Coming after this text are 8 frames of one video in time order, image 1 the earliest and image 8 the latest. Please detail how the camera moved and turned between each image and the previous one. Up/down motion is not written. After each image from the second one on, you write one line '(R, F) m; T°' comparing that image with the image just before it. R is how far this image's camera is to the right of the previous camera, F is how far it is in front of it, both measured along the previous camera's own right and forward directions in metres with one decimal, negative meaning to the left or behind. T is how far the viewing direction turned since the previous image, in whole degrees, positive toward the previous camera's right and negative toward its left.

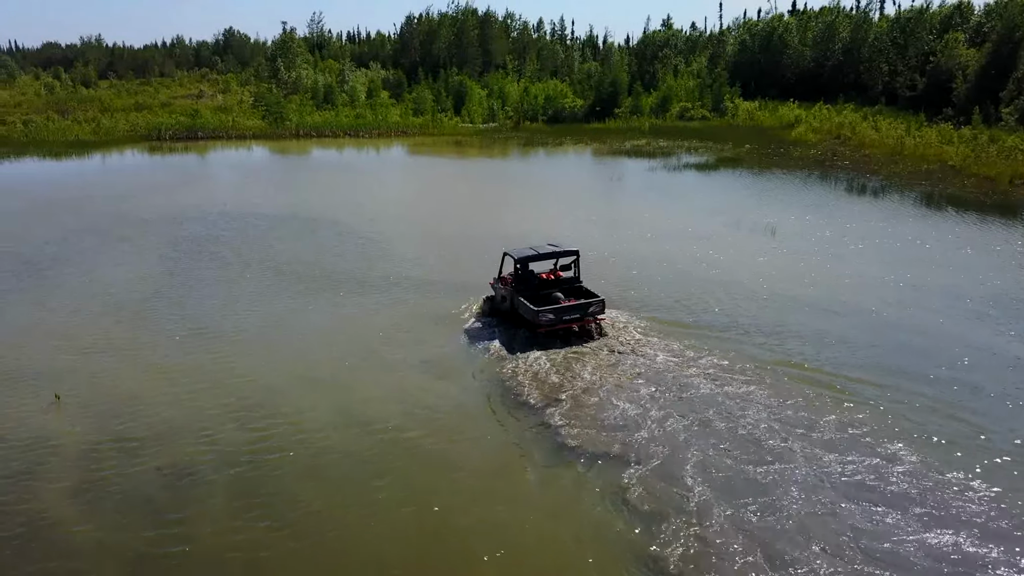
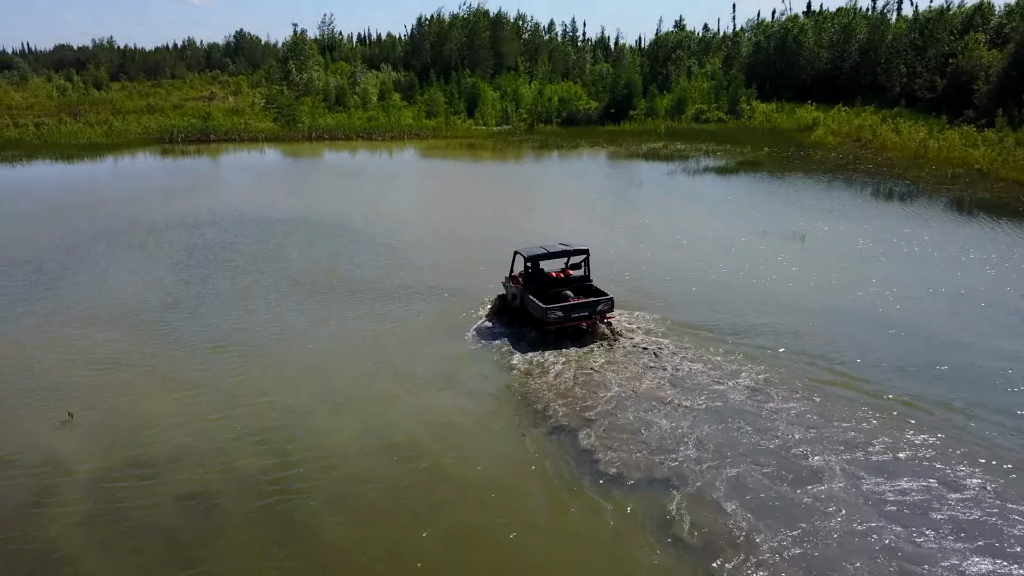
(-0.2, +0.4) m; -1°
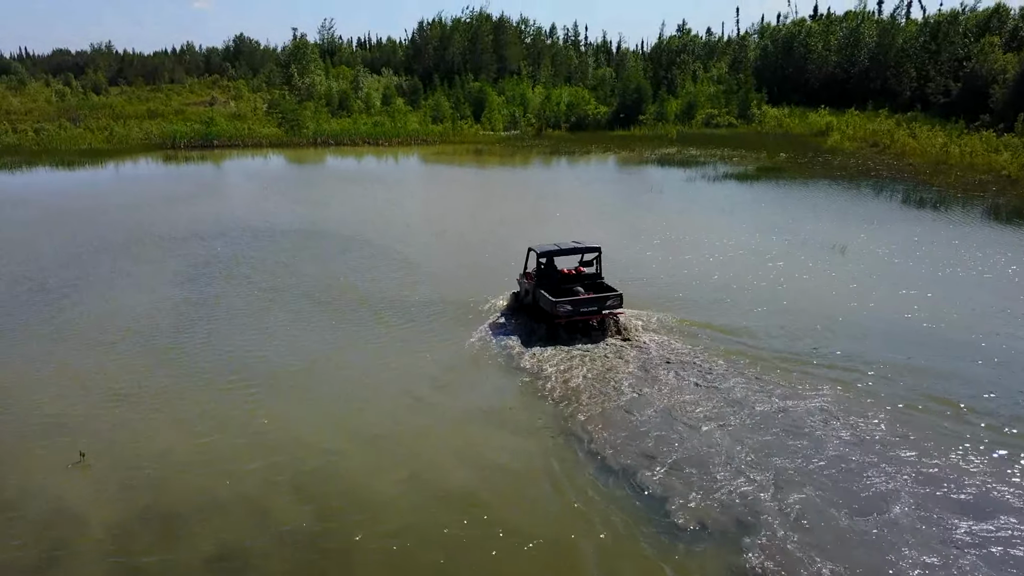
(-0.5, +0.7) m; 0°
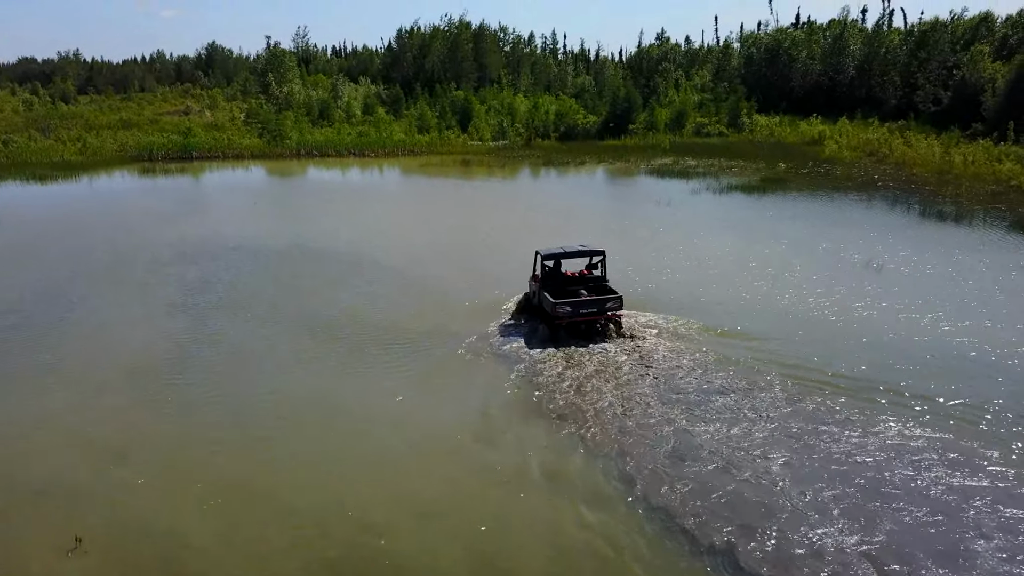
(-0.7, +0.9) m; +2°
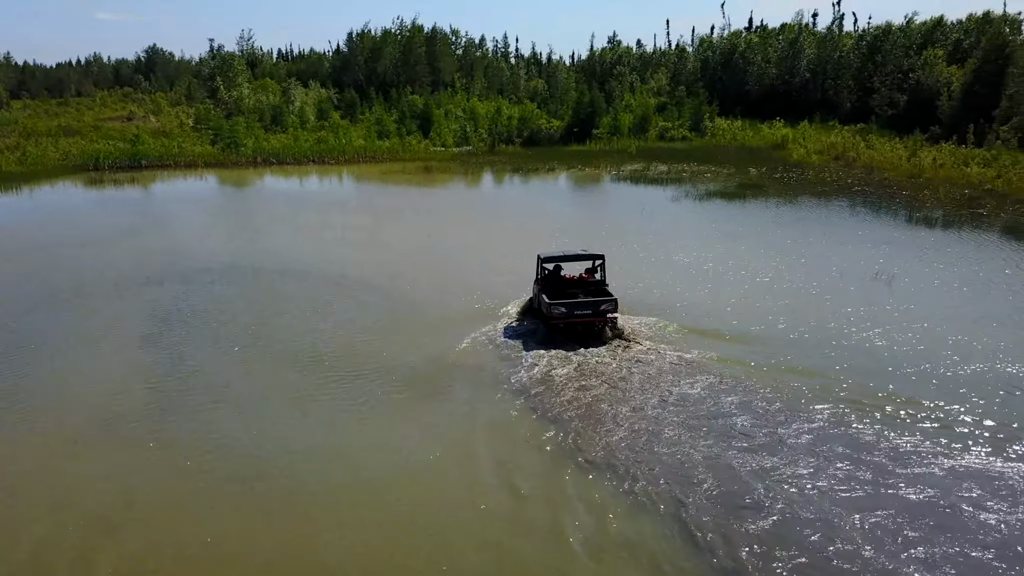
(-0.7, +0.8) m; +4°
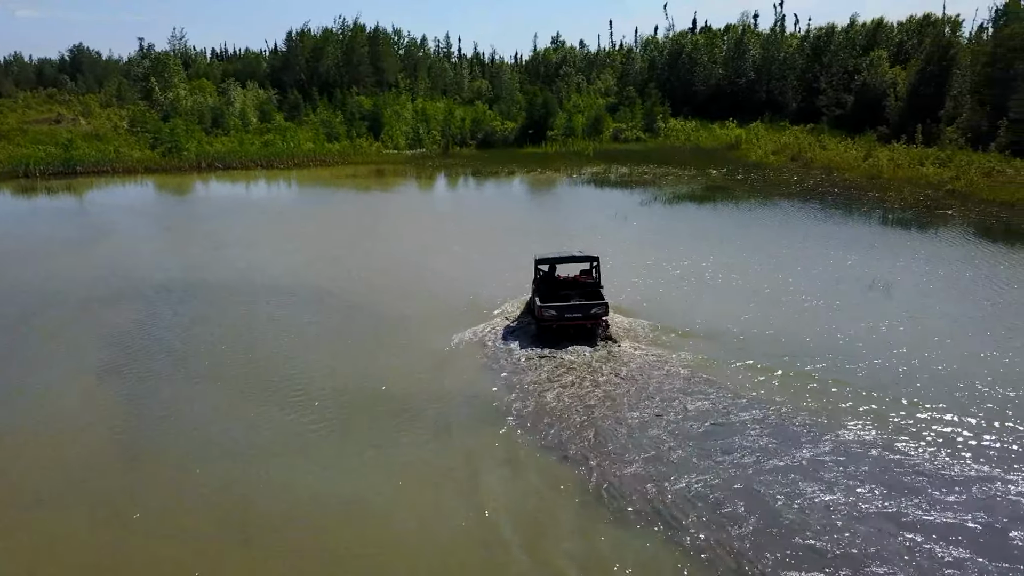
(-0.7, +0.7) m; +4°
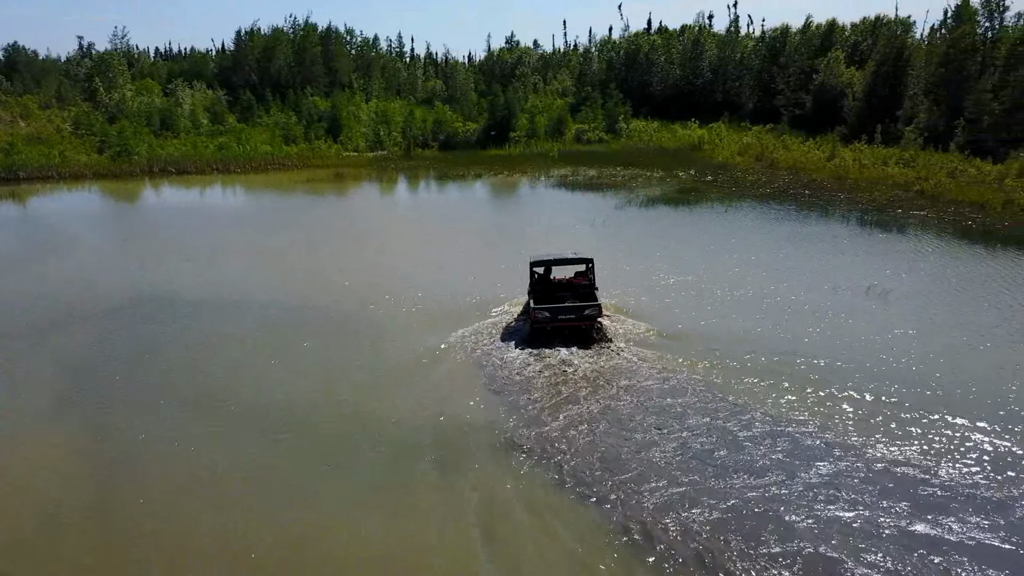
(-0.5, +0.5) m; +3°
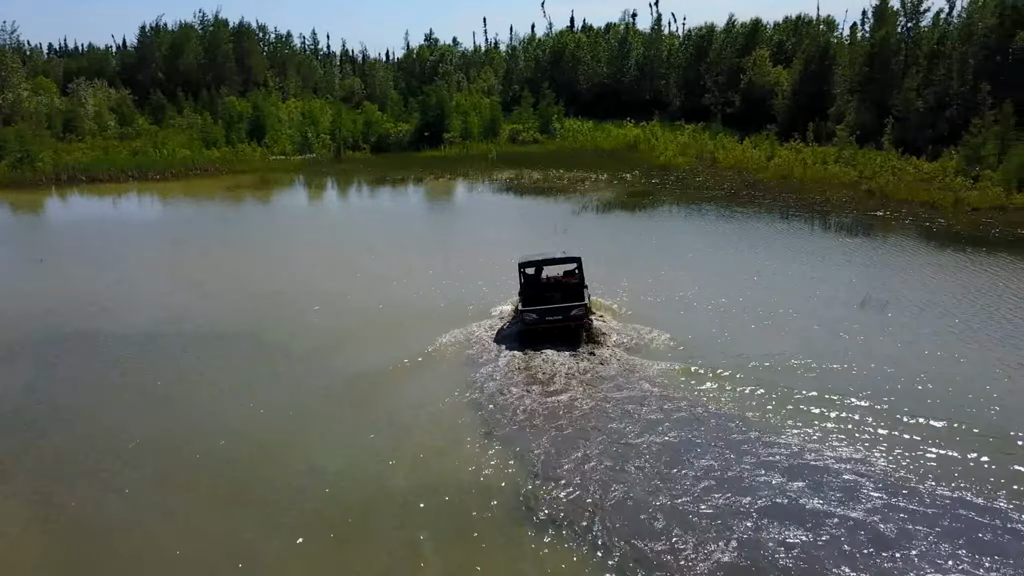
(-0.9, +1.0) m; +6°
